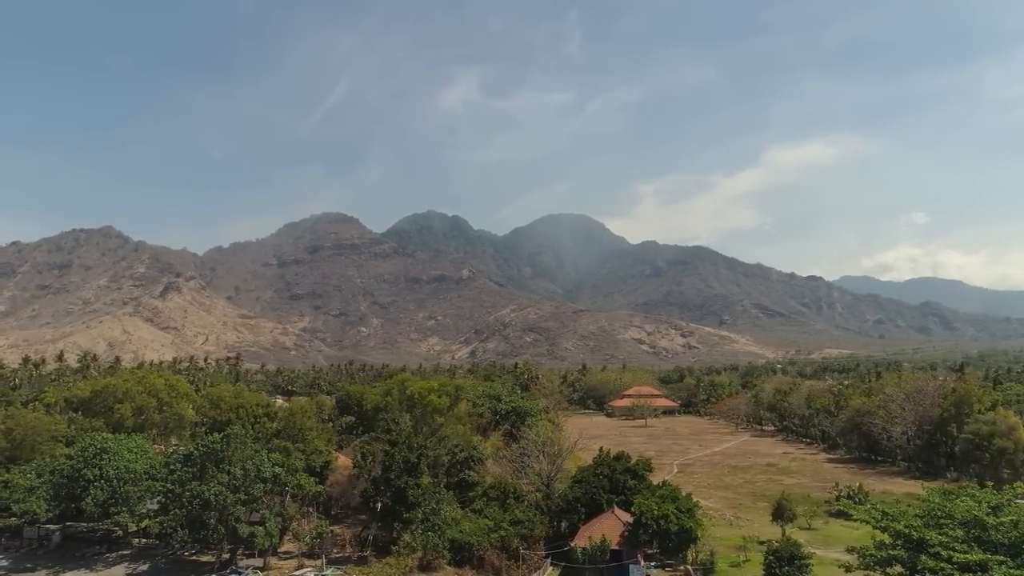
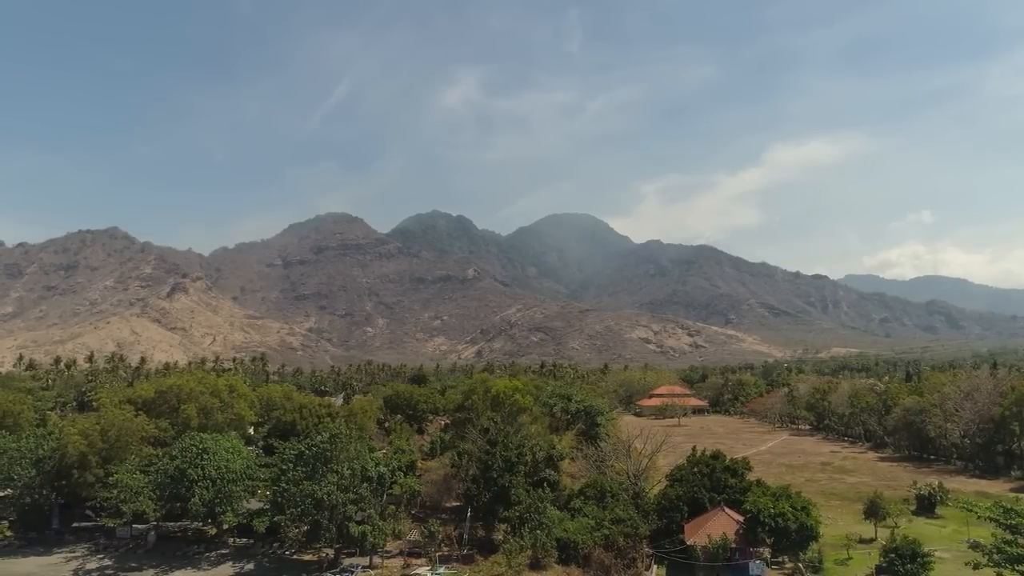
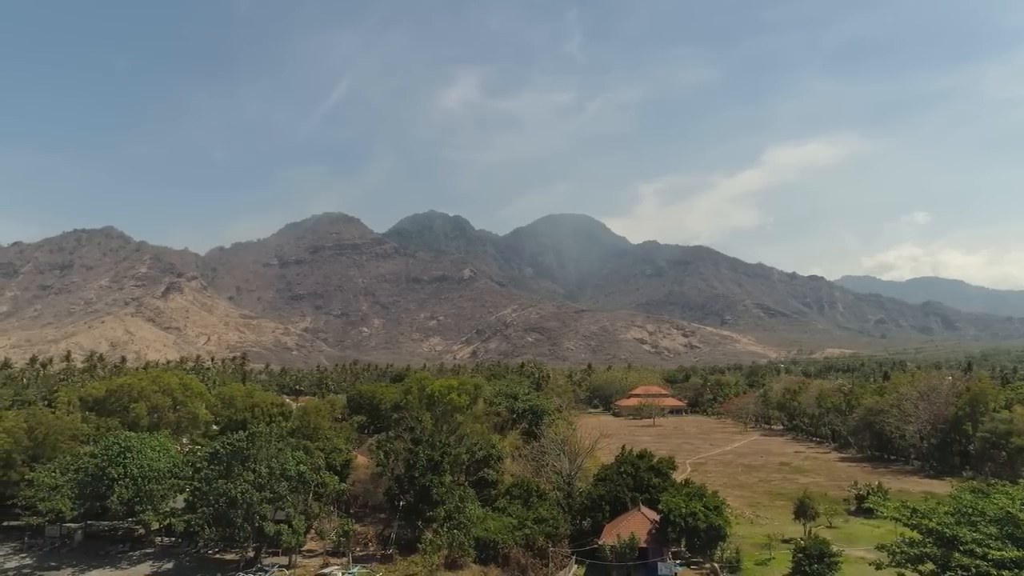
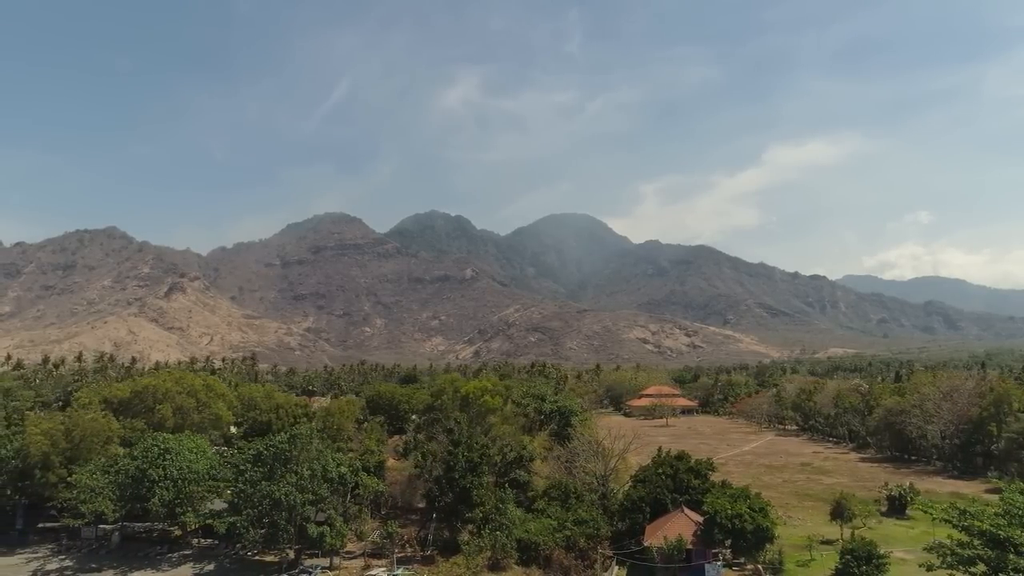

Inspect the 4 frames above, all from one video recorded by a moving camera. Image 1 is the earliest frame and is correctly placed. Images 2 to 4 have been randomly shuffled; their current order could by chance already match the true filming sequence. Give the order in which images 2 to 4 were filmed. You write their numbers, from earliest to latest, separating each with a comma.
3, 4, 2
